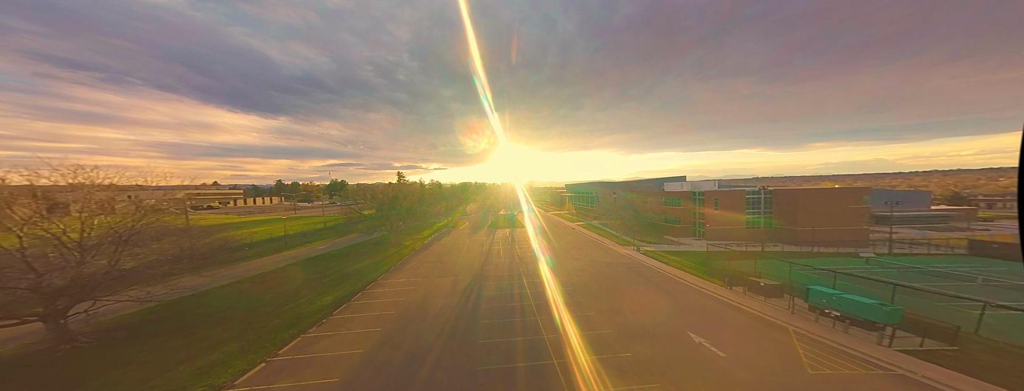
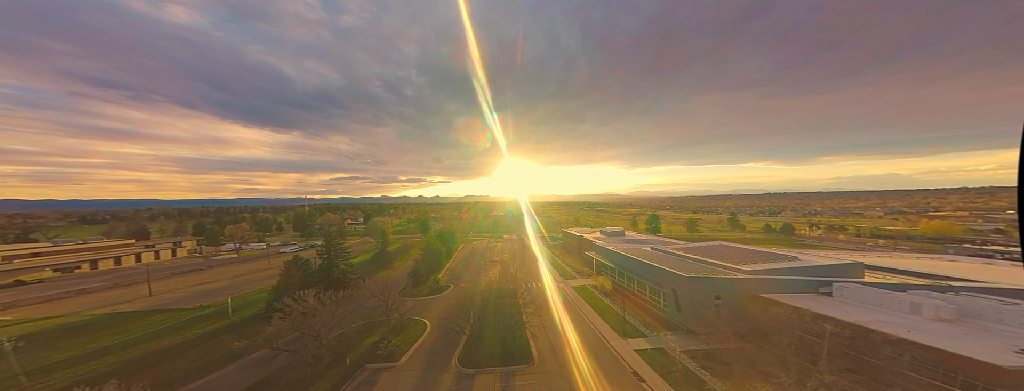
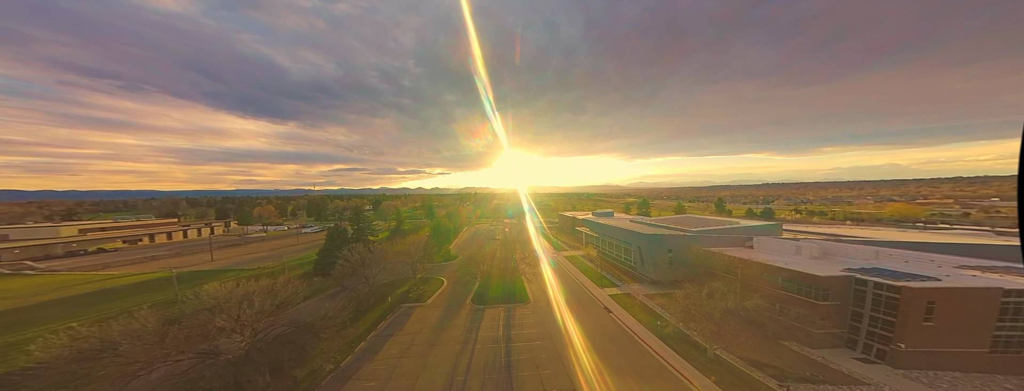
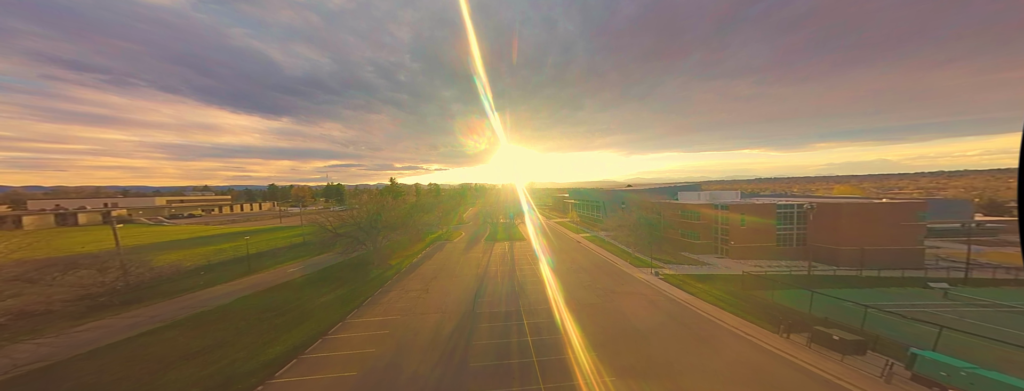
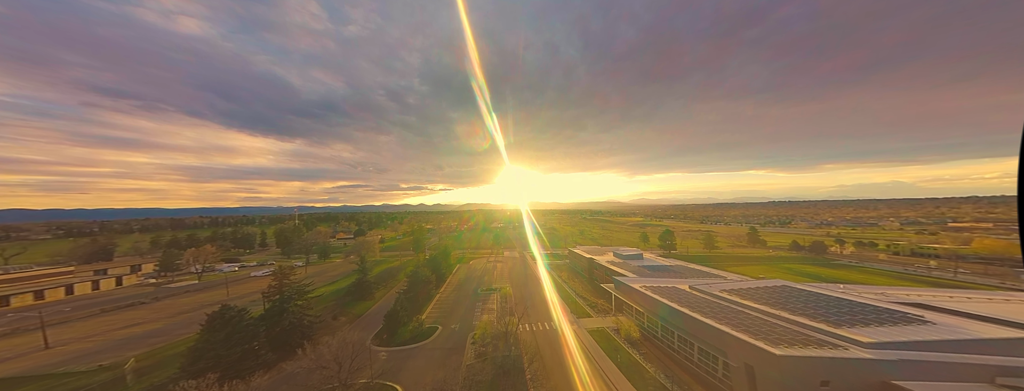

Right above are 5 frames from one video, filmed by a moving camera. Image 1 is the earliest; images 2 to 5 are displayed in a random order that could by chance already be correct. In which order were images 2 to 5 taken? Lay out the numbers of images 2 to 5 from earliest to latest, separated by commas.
4, 3, 2, 5
